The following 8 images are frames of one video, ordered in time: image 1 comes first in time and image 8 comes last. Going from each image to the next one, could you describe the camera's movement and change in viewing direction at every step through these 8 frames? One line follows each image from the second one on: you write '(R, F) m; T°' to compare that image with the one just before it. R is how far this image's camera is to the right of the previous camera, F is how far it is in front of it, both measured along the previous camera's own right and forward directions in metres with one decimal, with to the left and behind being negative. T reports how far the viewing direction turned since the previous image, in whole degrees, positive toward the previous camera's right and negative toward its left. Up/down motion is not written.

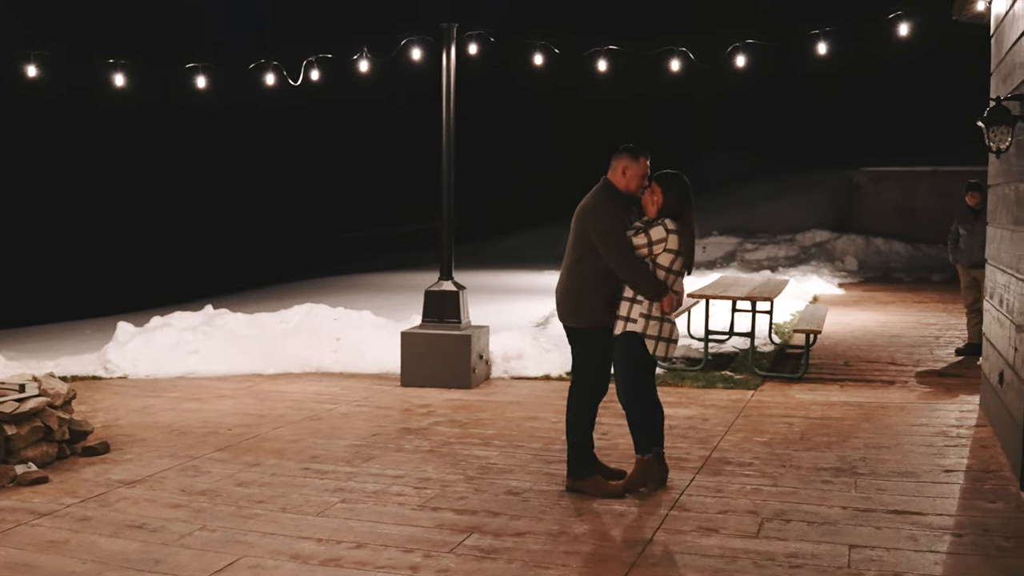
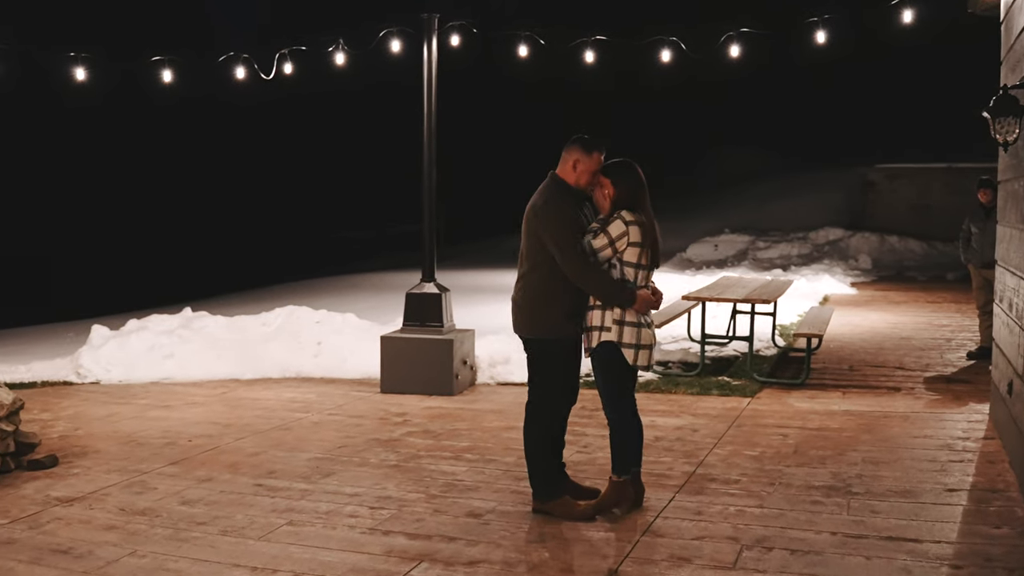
(+0.3, +0.4) m; -1°
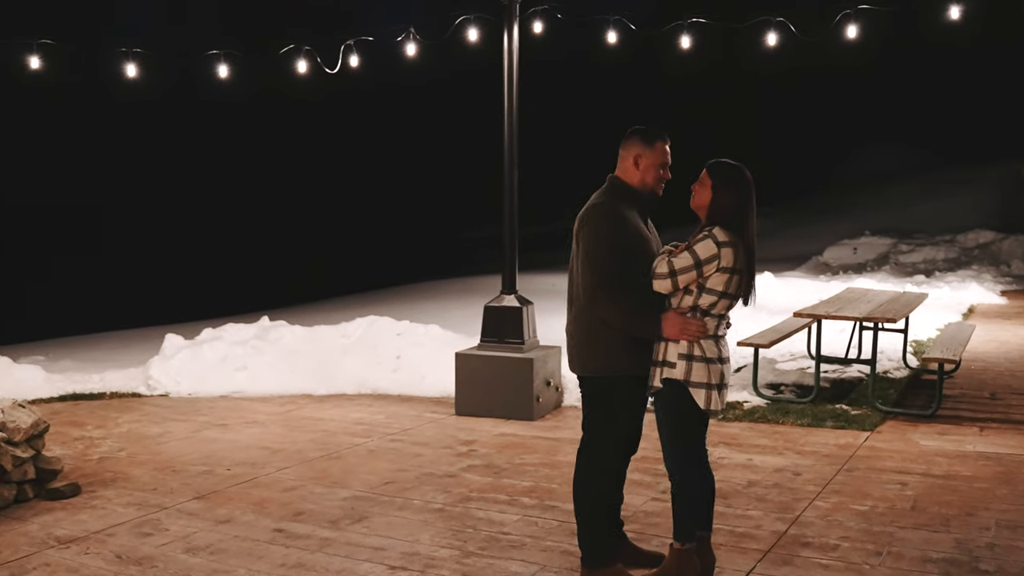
(+0.4, +0.9) m; -8°
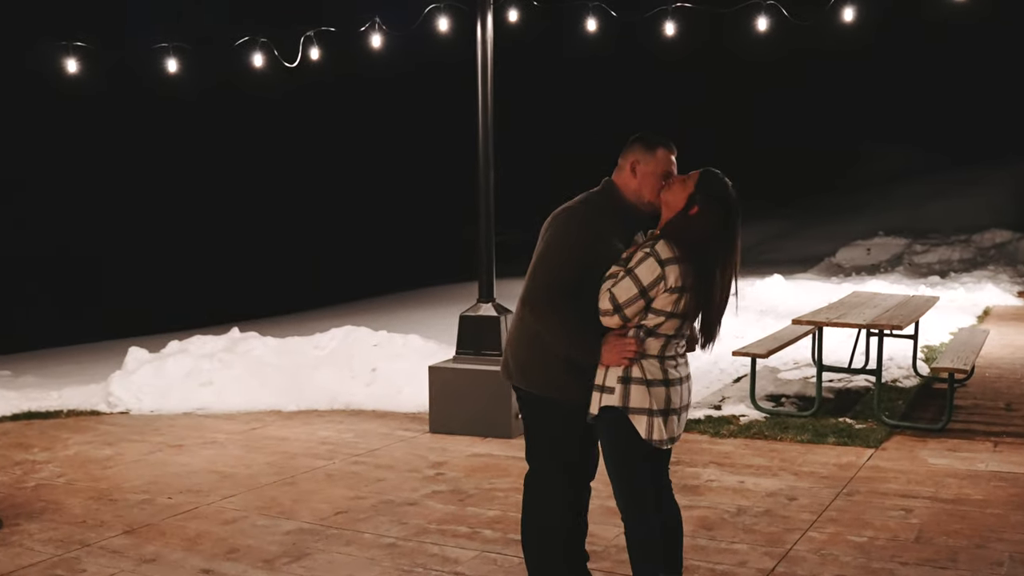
(+0.3, +0.5) m; -1°
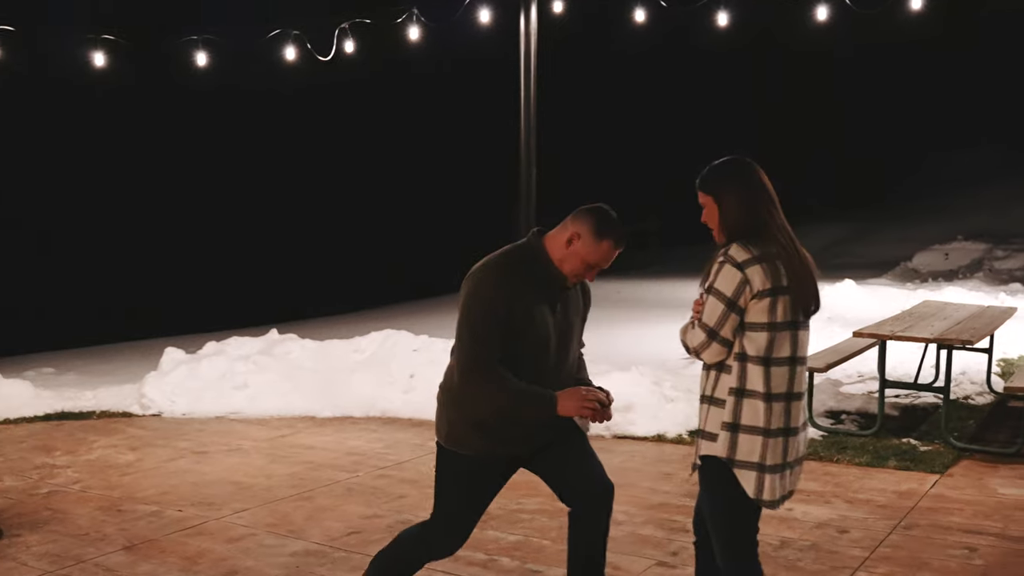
(+0.2, +0.4) m; -4°
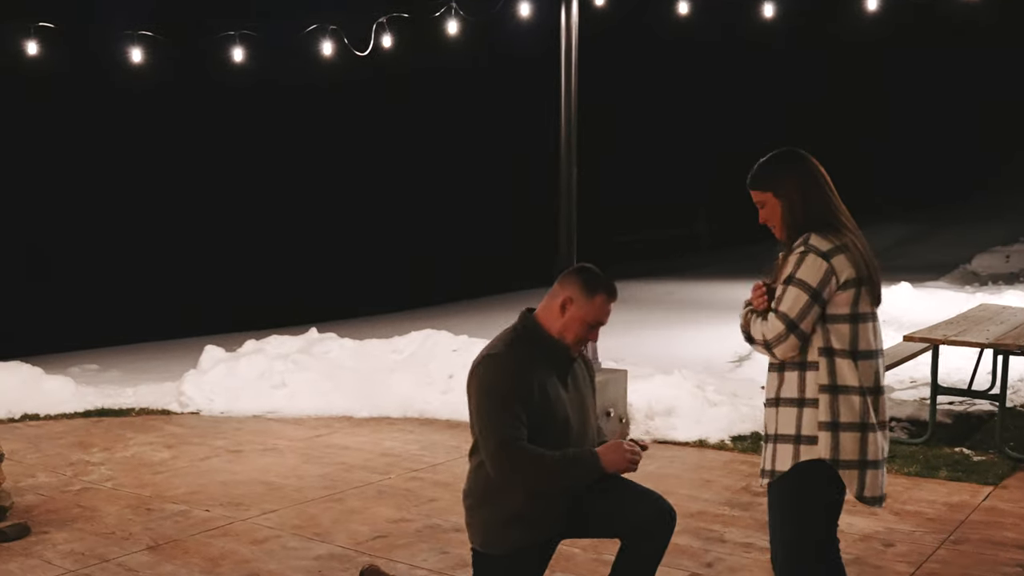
(+0.1, +0.1) m; -3°
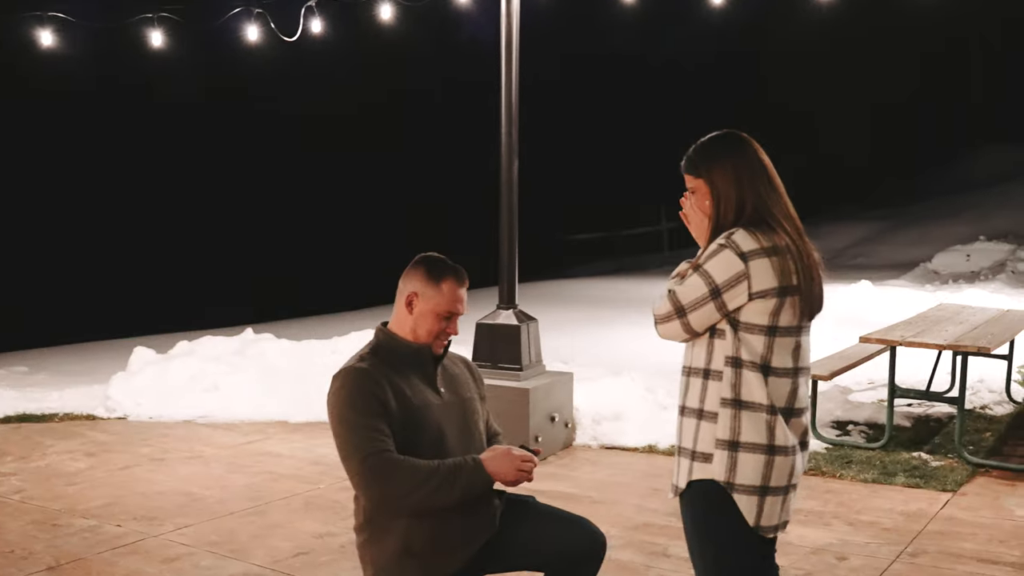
(+0.2, +0.3) m; +2°
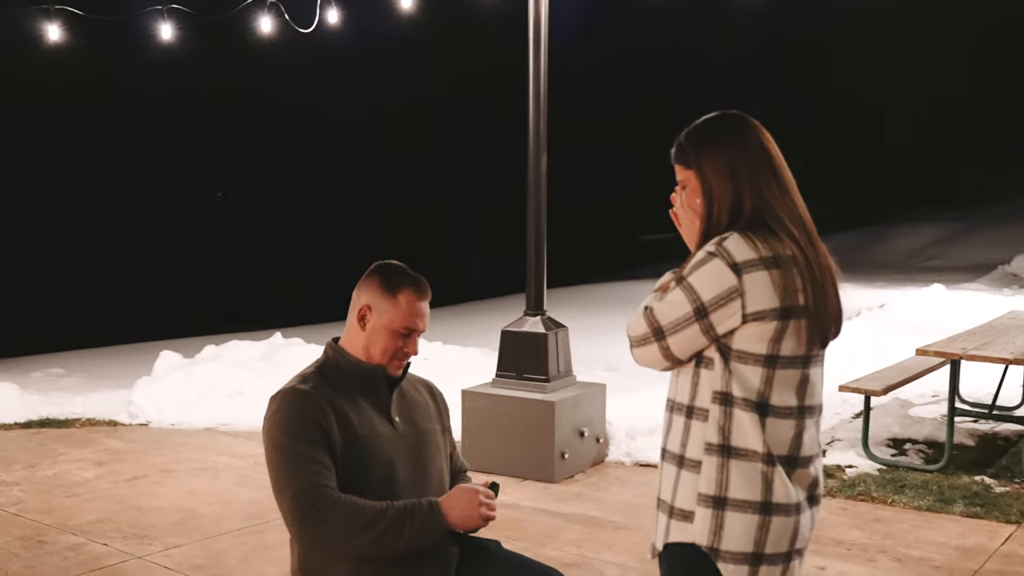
(+0.3, +0.4) m; -4°
